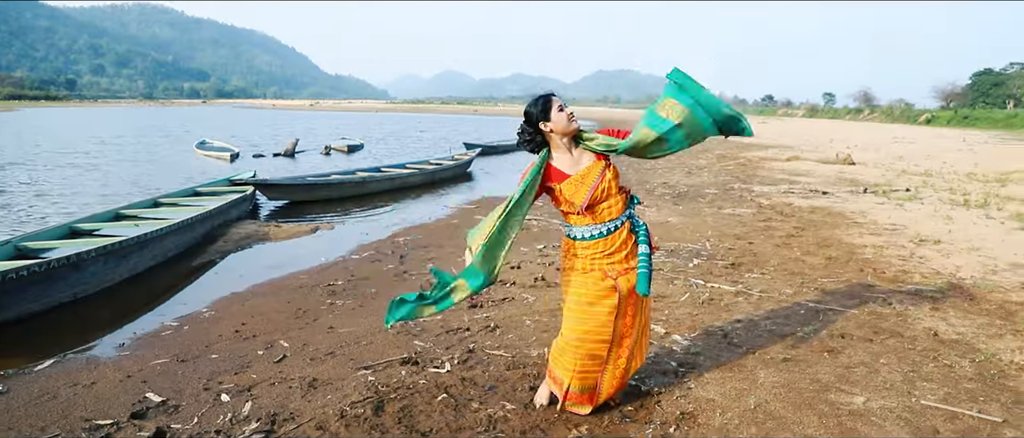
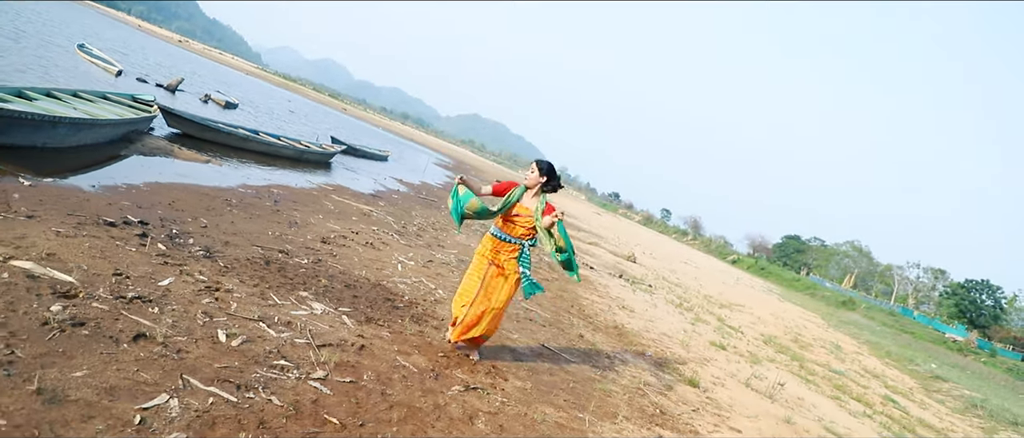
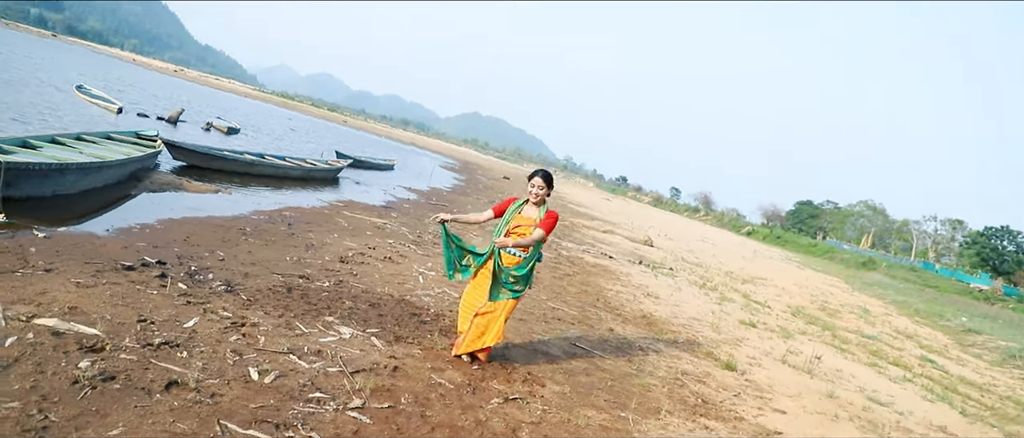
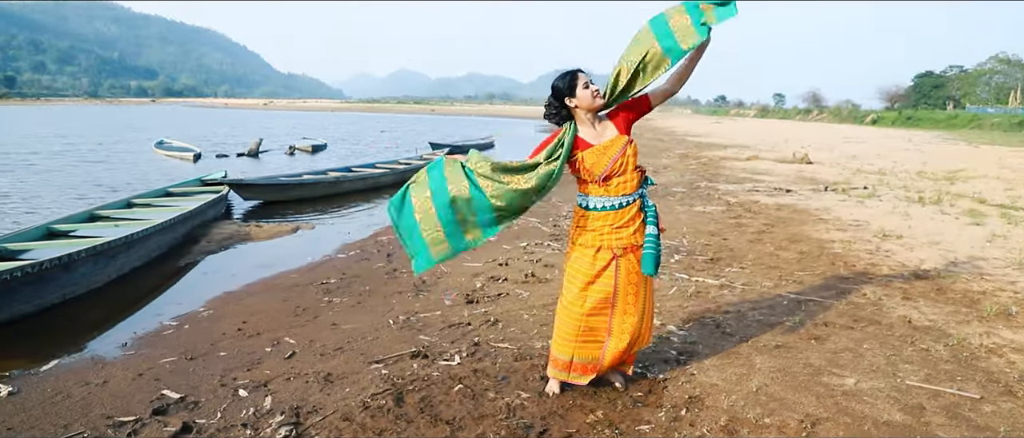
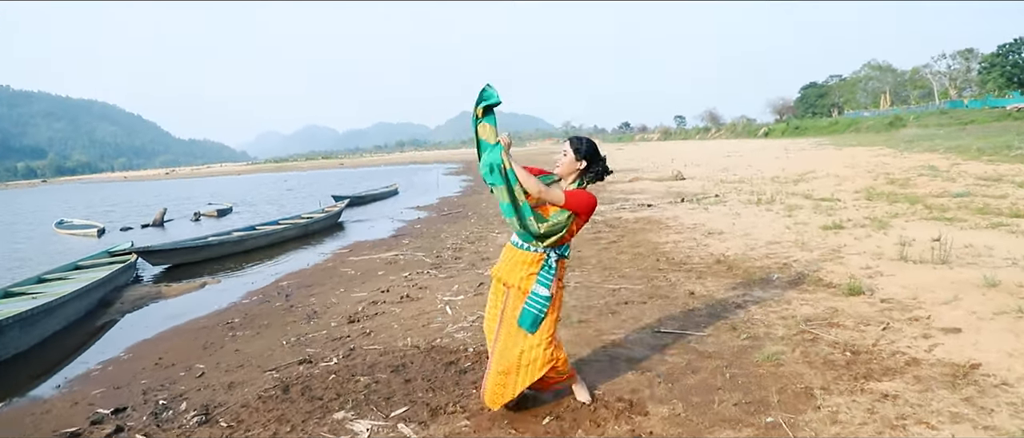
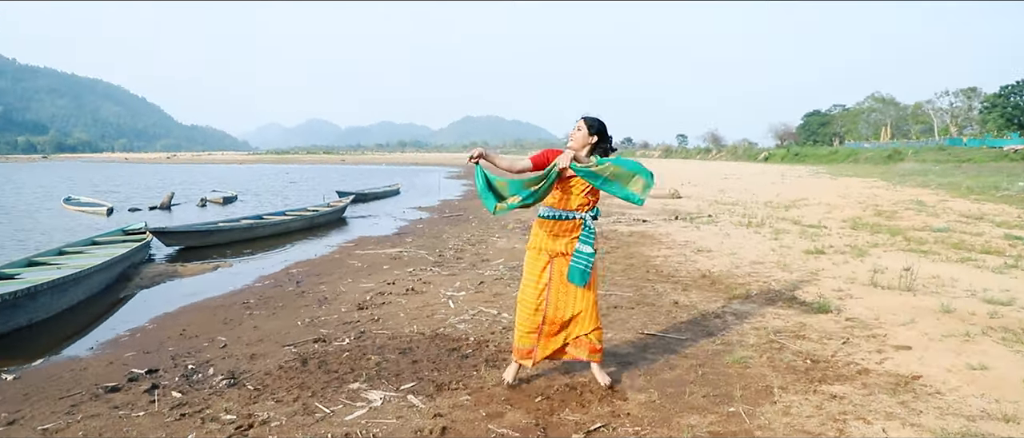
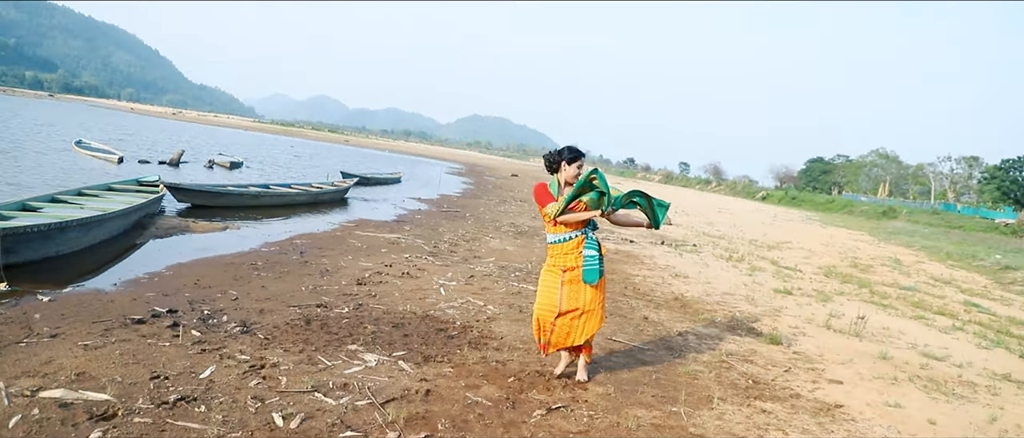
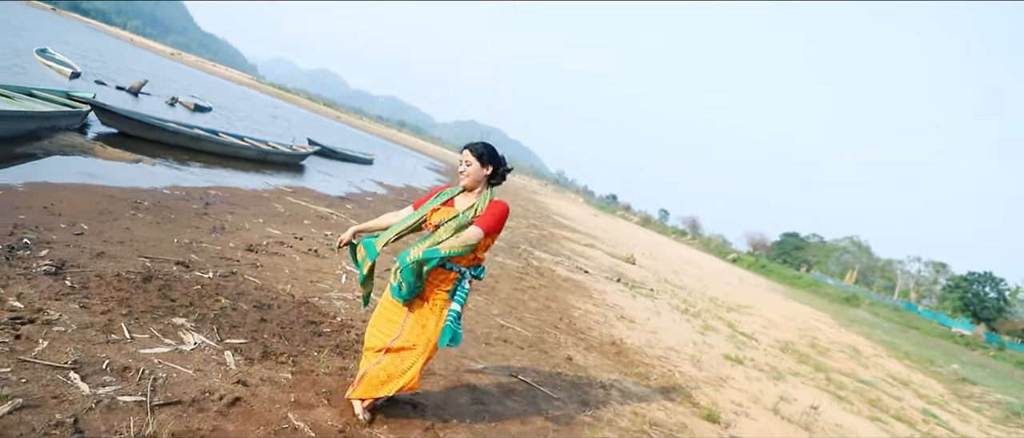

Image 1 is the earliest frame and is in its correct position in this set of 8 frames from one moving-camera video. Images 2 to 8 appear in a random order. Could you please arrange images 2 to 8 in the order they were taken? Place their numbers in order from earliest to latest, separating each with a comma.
4, 8, 2, 3, 7, 6, 5
